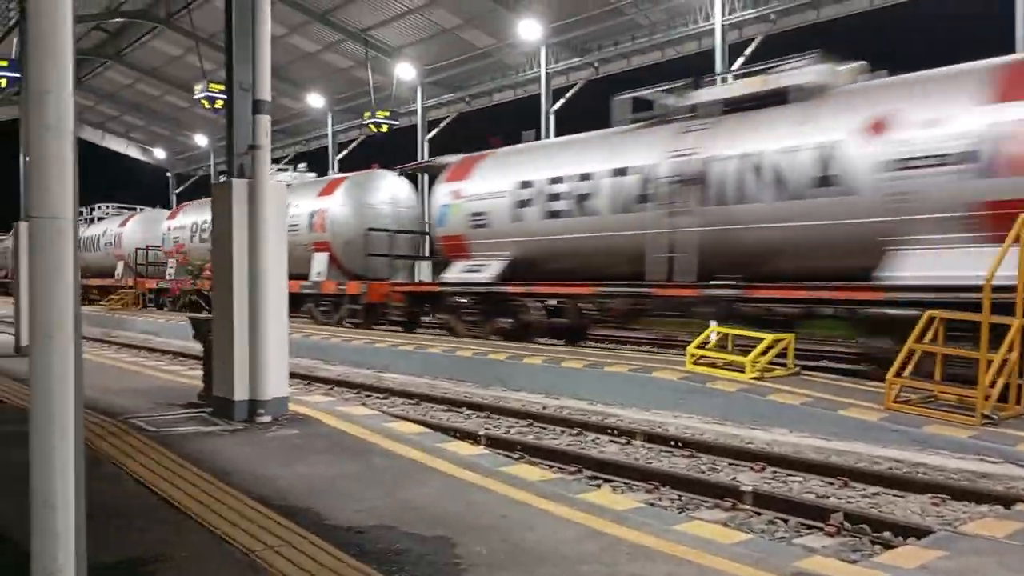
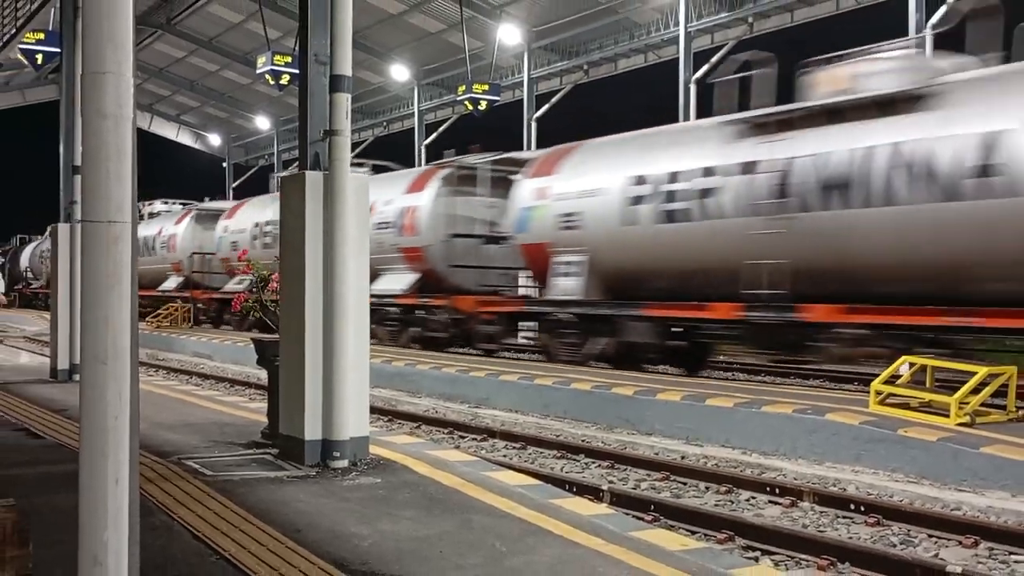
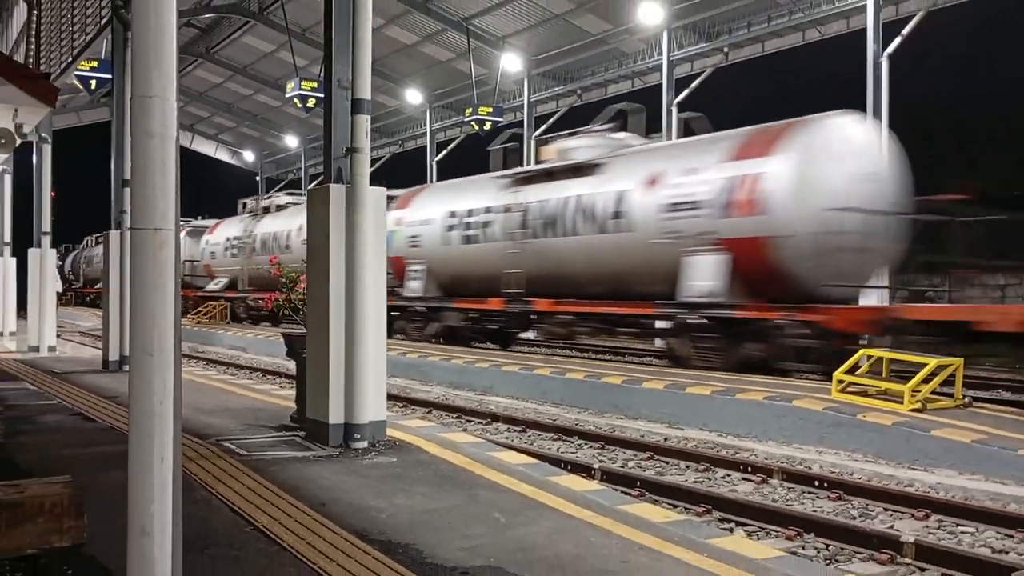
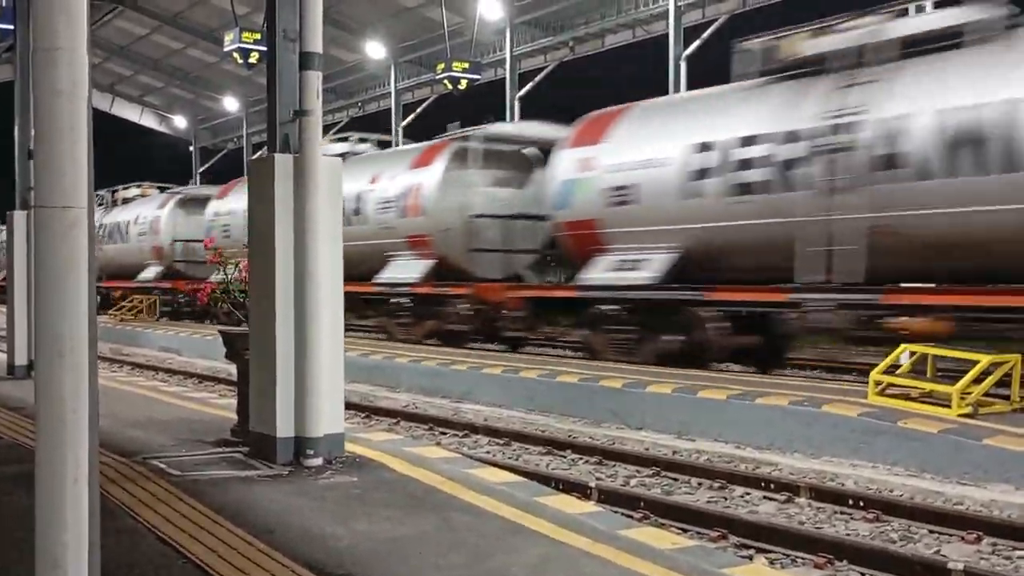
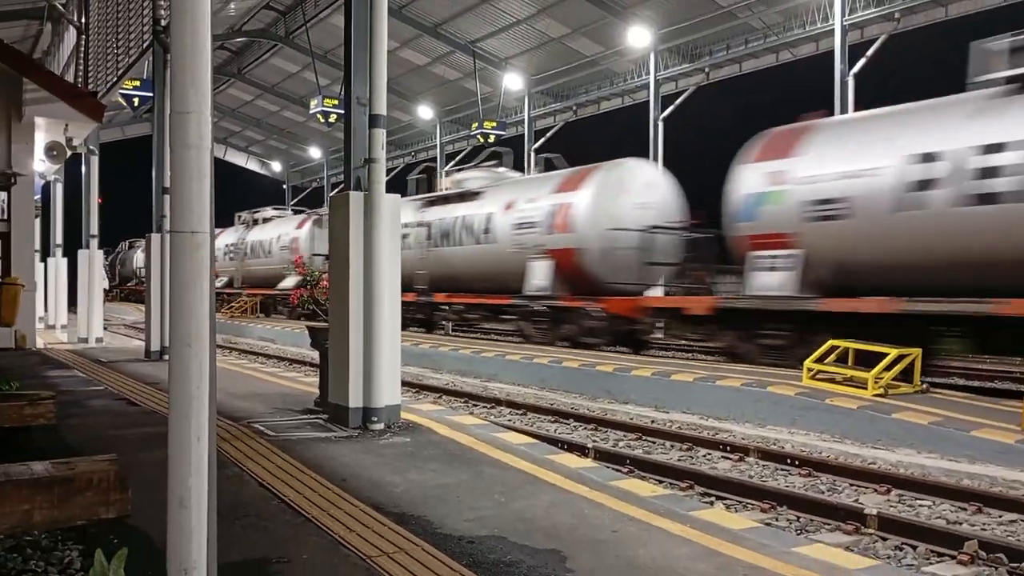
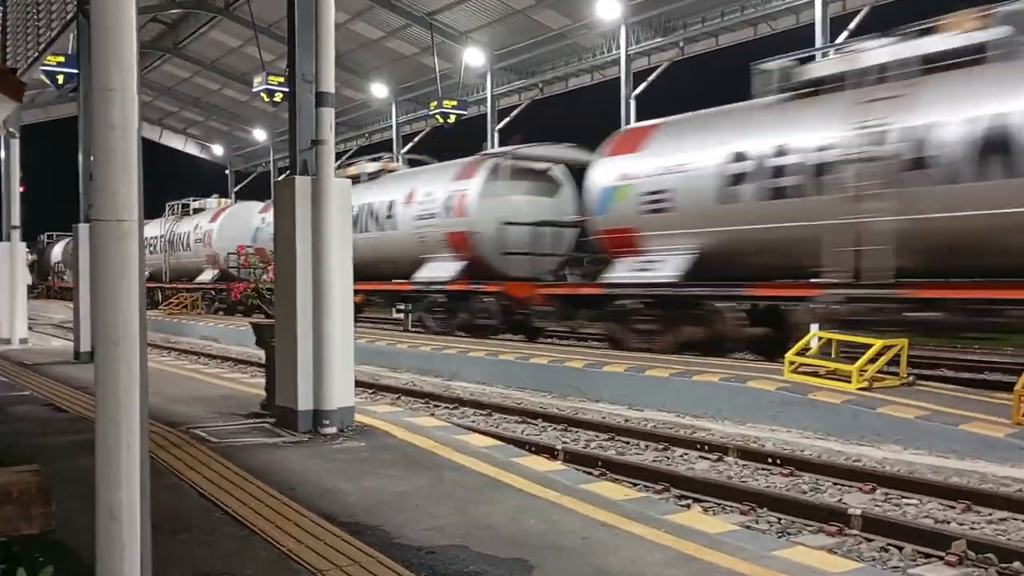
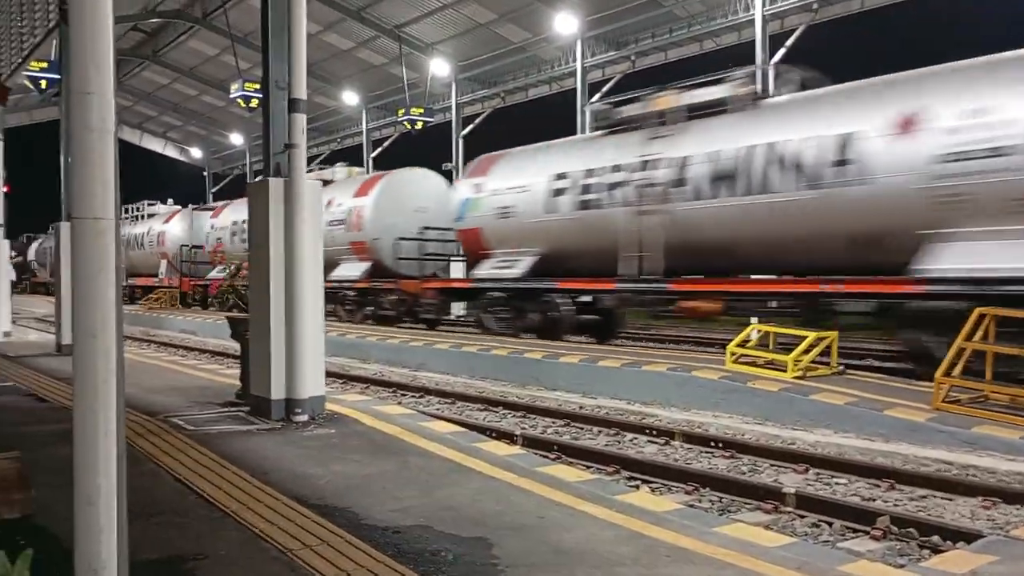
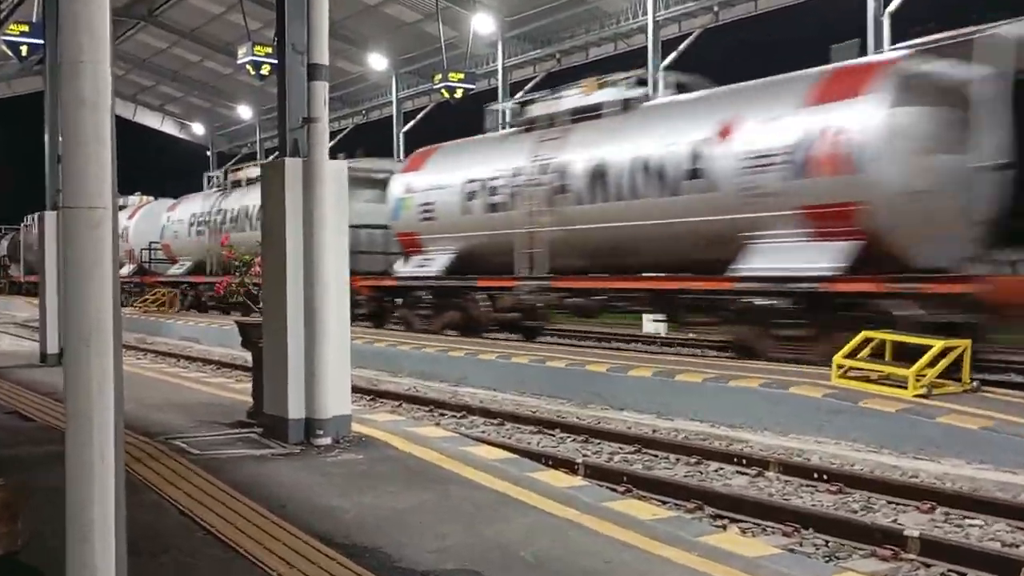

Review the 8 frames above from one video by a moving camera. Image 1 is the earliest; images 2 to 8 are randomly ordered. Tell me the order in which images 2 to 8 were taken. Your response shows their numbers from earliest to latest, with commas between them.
7, 6, 8, 4, 2, 3, 5
